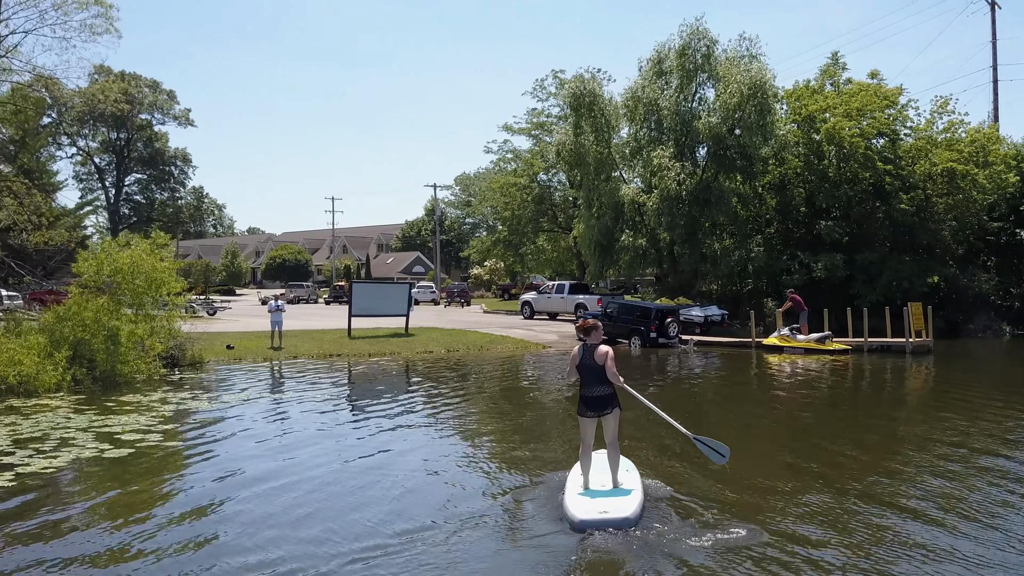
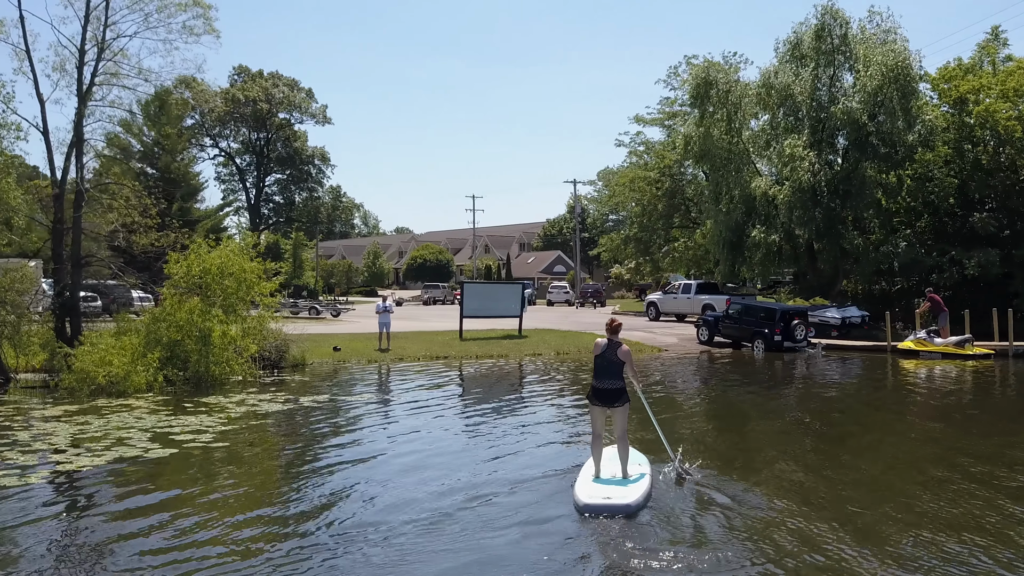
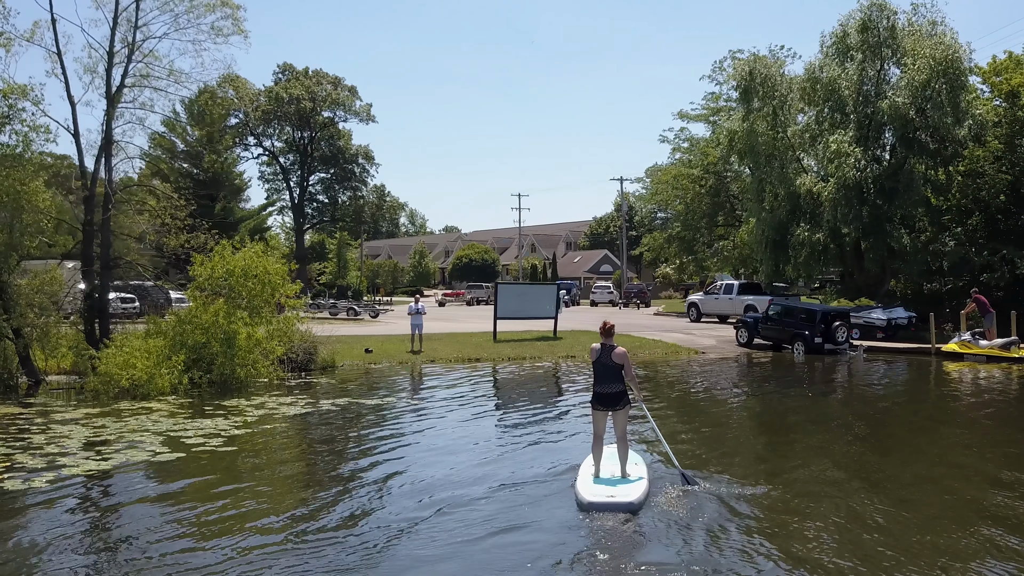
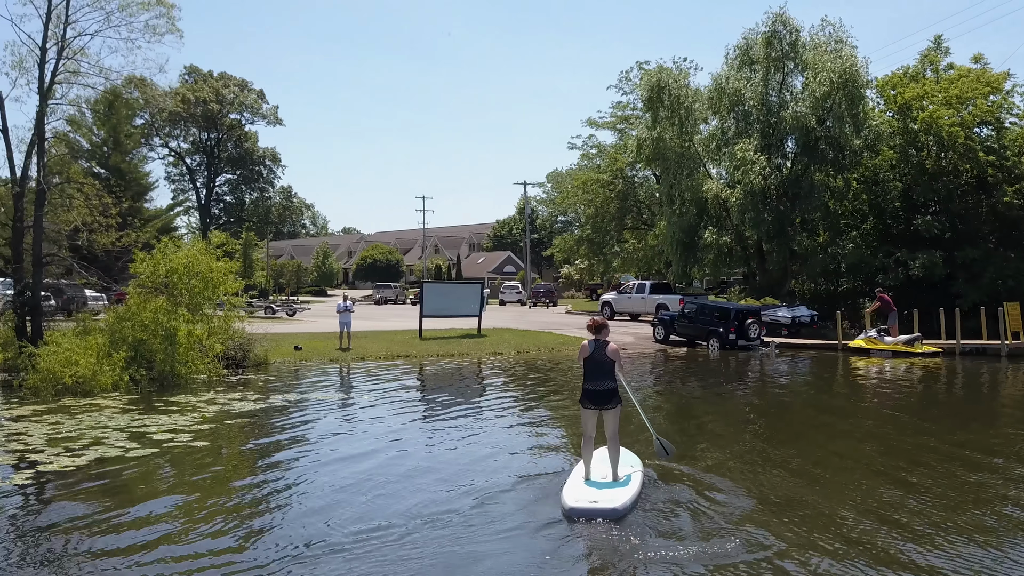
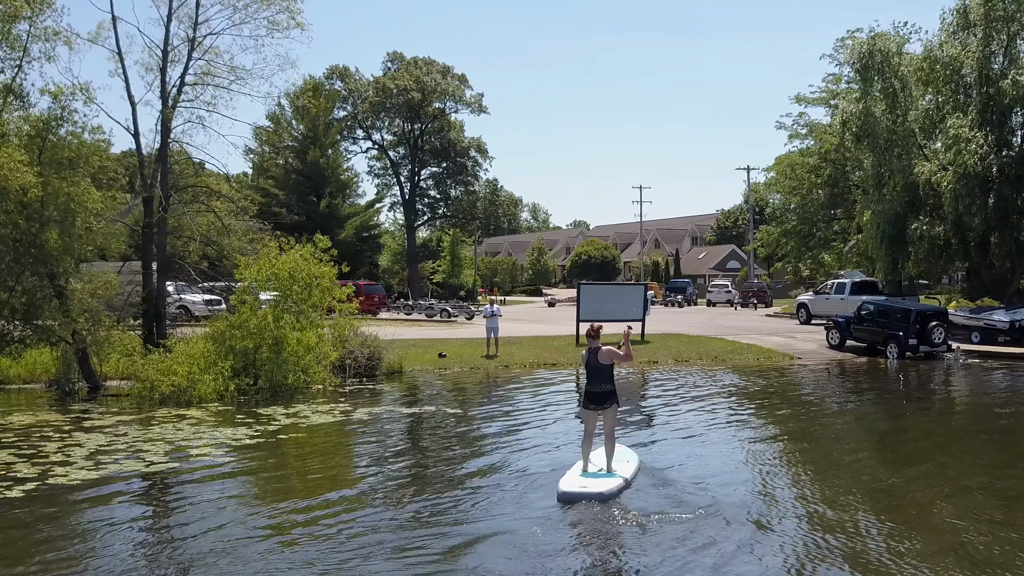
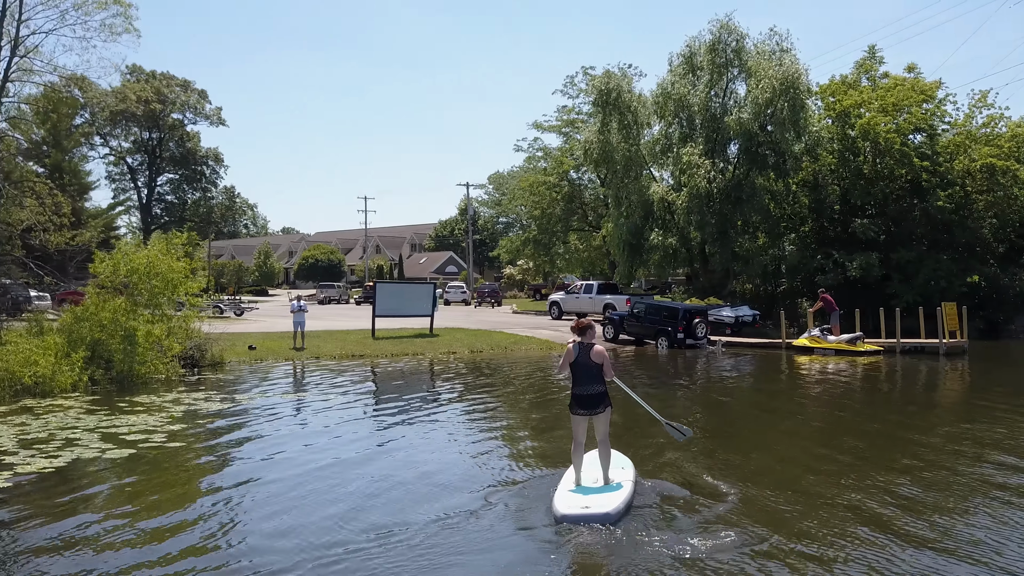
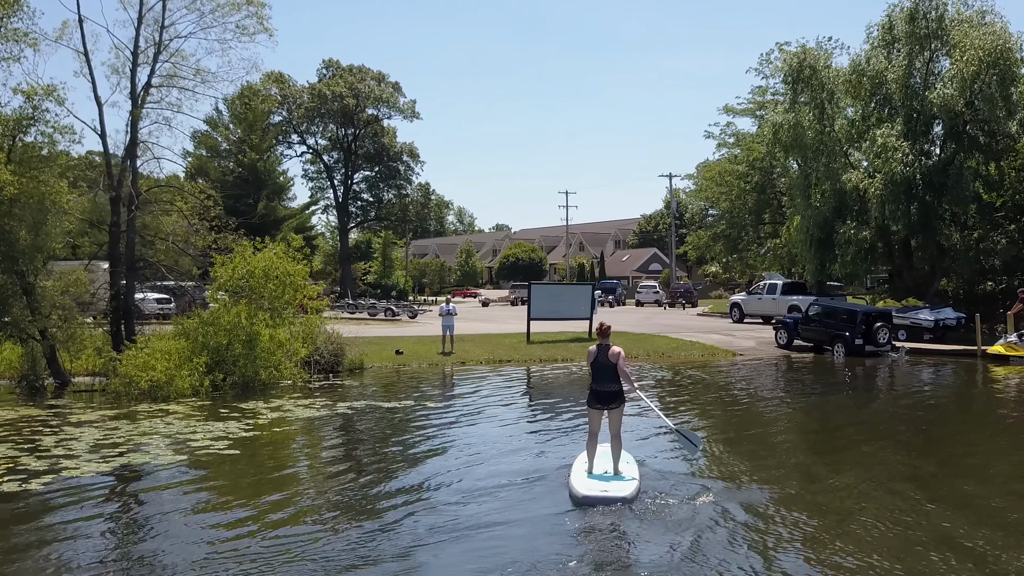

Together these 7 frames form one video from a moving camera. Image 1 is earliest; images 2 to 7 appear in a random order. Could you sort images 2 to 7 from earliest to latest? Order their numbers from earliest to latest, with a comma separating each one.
6, 4, 2, 3, 7, 5
